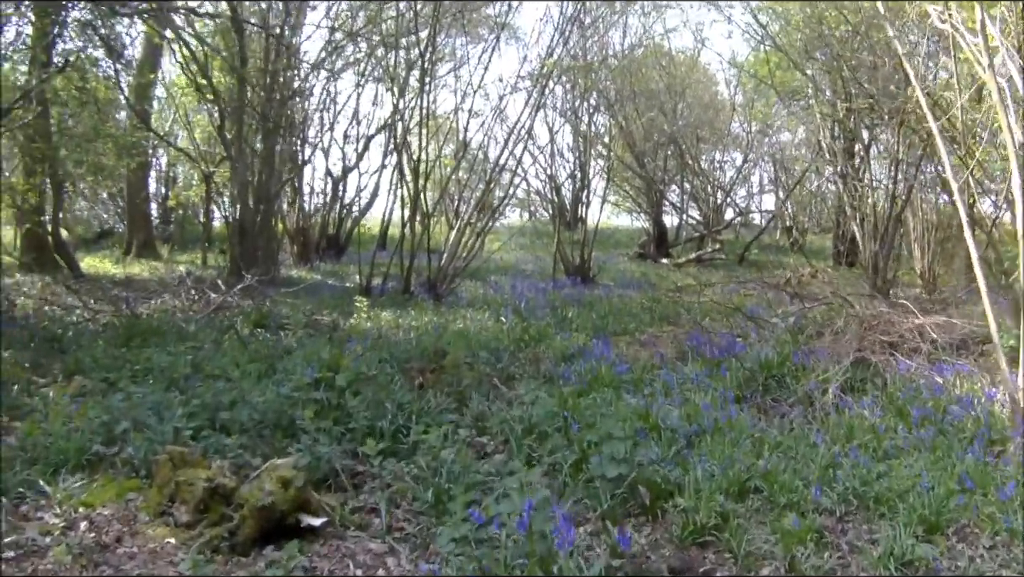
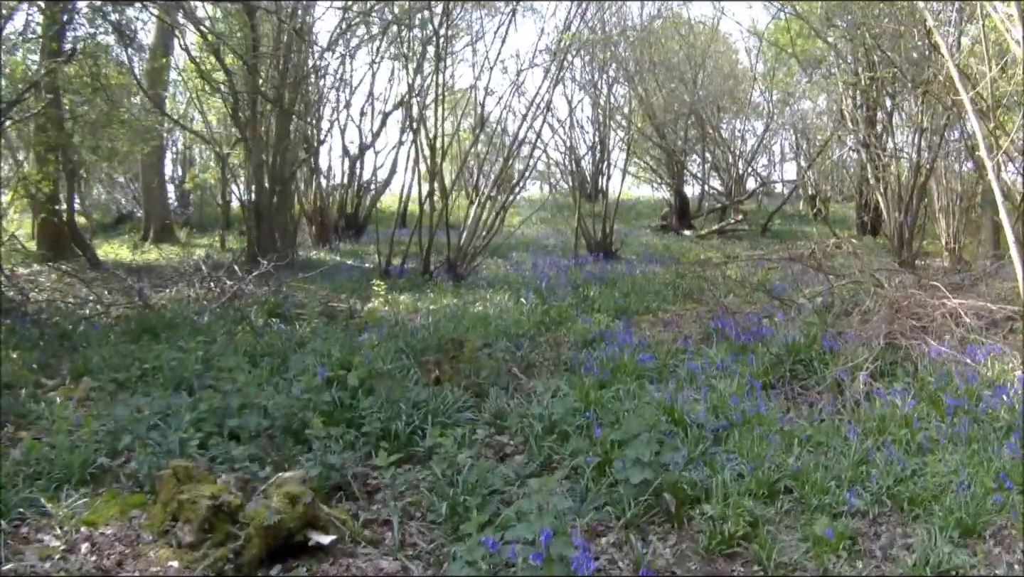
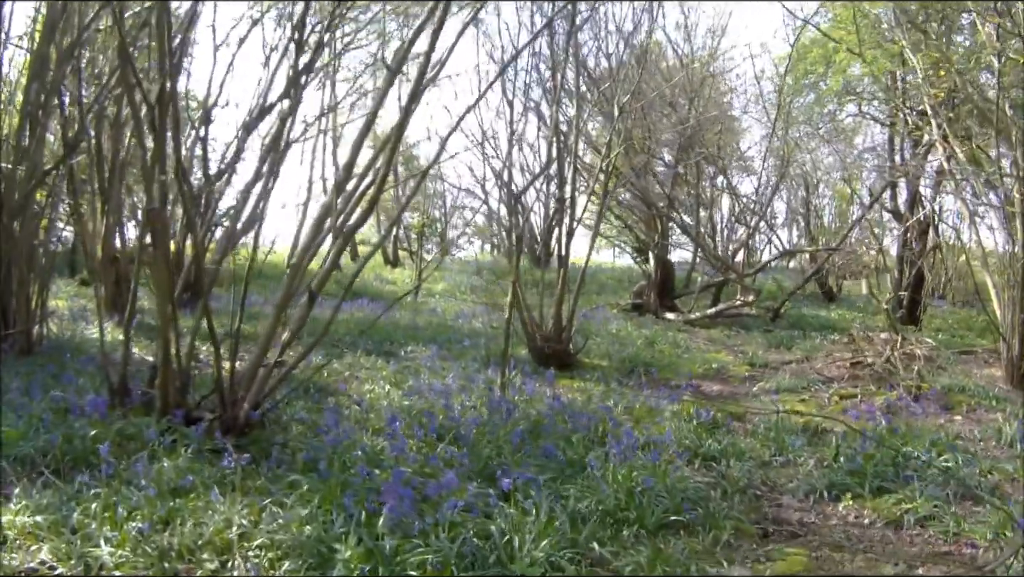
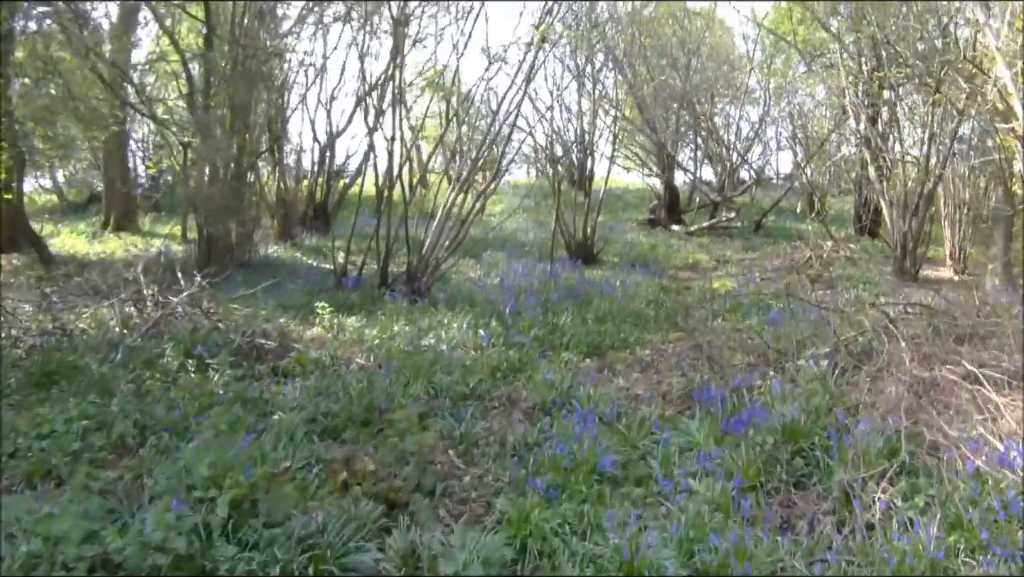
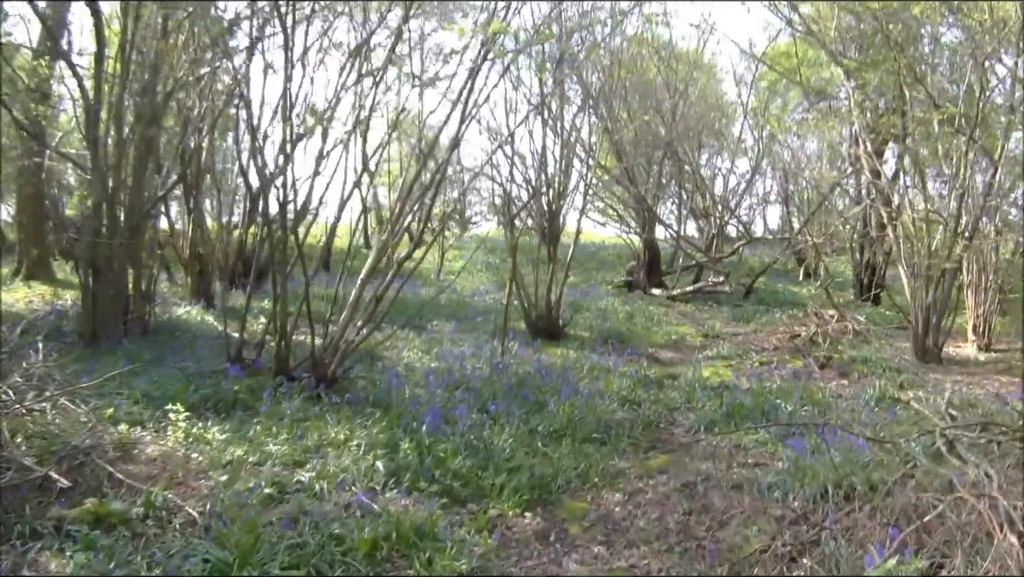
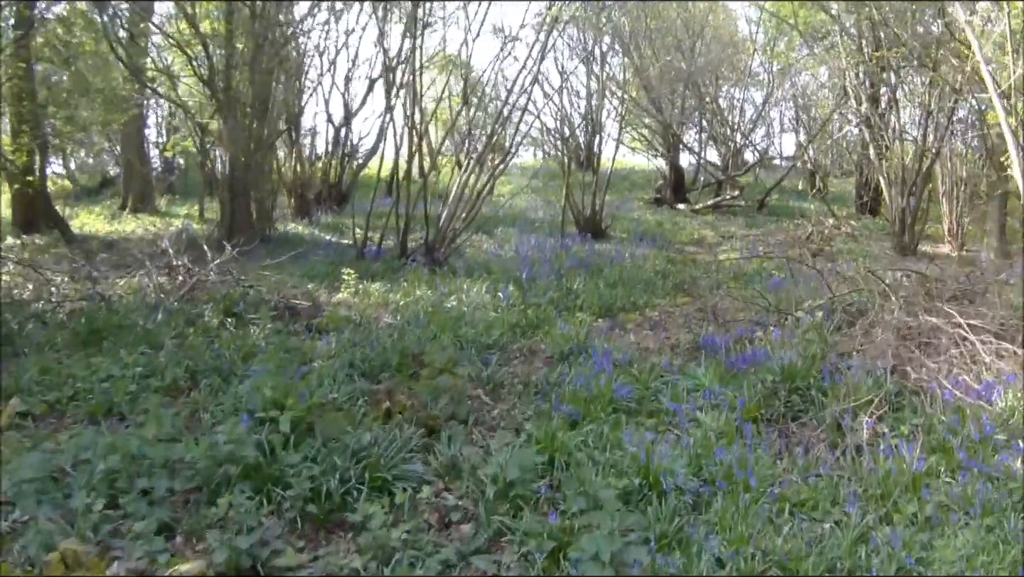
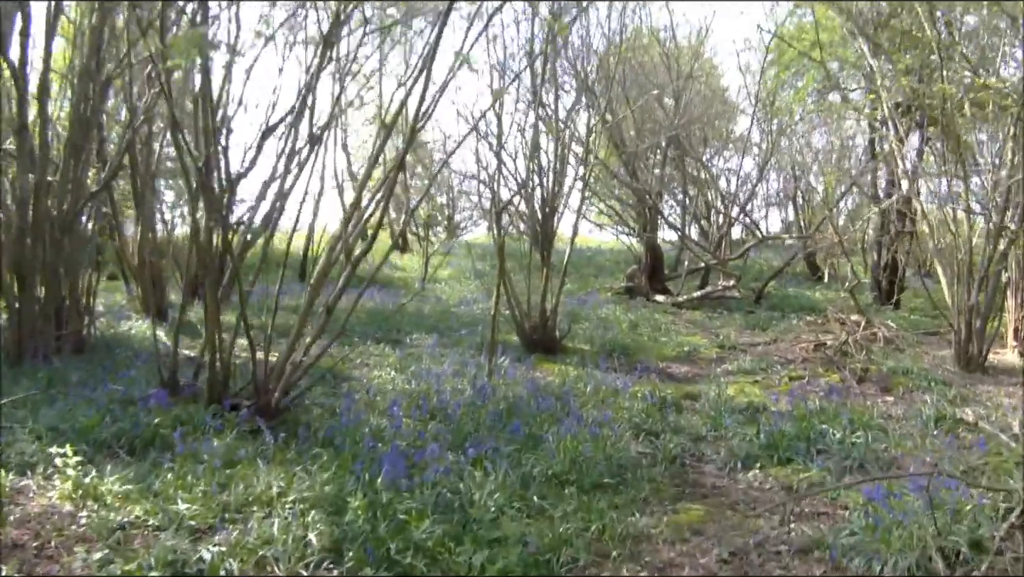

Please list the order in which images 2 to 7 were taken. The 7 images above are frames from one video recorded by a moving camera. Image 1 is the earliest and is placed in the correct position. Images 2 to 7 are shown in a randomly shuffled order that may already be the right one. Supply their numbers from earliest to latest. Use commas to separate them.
2, 6, 4, 5, 7, 3
